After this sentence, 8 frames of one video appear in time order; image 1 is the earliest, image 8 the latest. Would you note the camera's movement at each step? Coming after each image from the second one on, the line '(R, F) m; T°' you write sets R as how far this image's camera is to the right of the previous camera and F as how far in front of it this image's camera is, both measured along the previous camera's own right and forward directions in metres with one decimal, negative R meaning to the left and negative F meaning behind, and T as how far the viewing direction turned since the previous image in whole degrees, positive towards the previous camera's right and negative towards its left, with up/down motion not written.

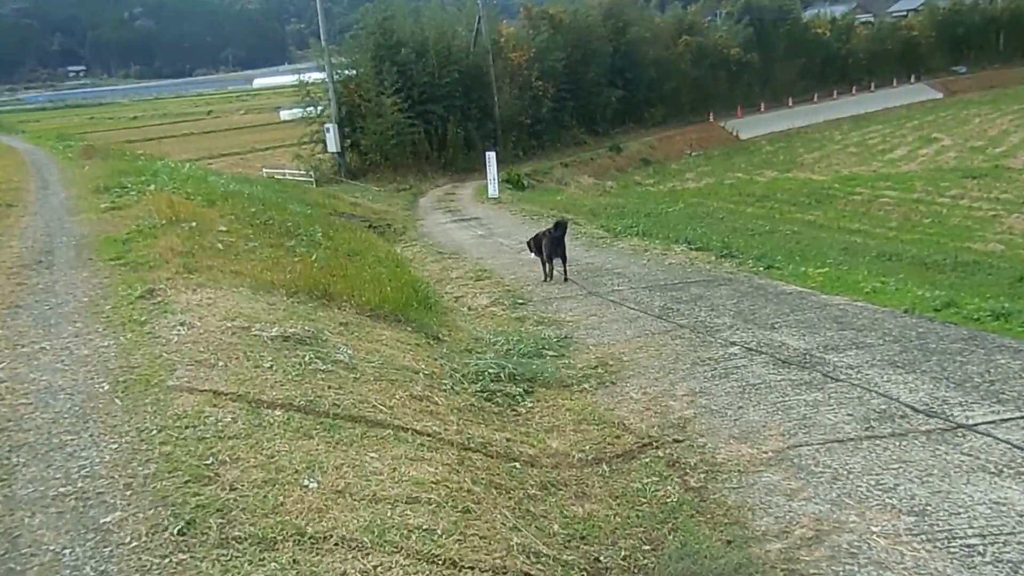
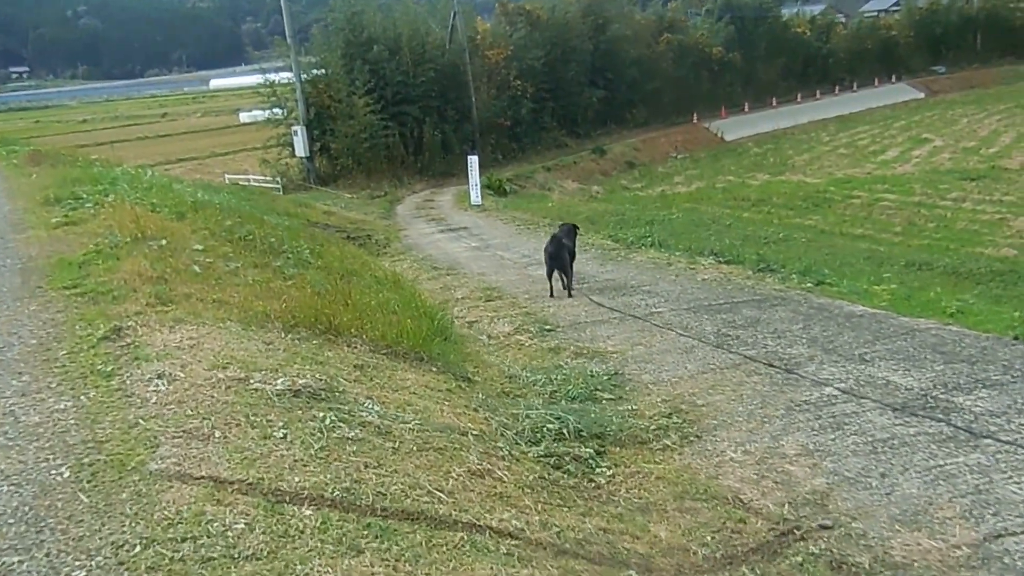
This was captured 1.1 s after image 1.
(-0.5, +1.1) m; +2°
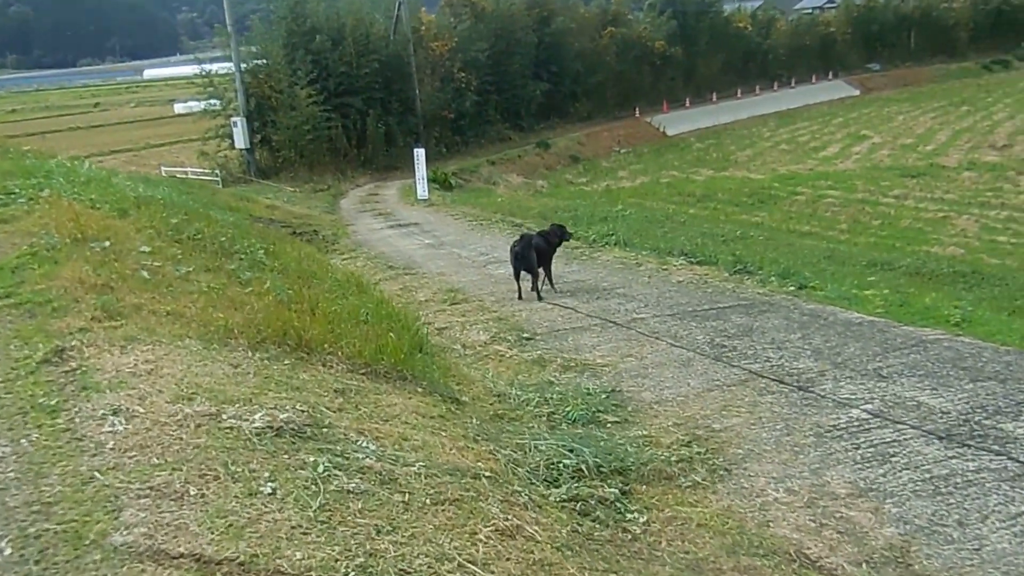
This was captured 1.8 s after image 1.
(-0.4, +0.6) m; +4°
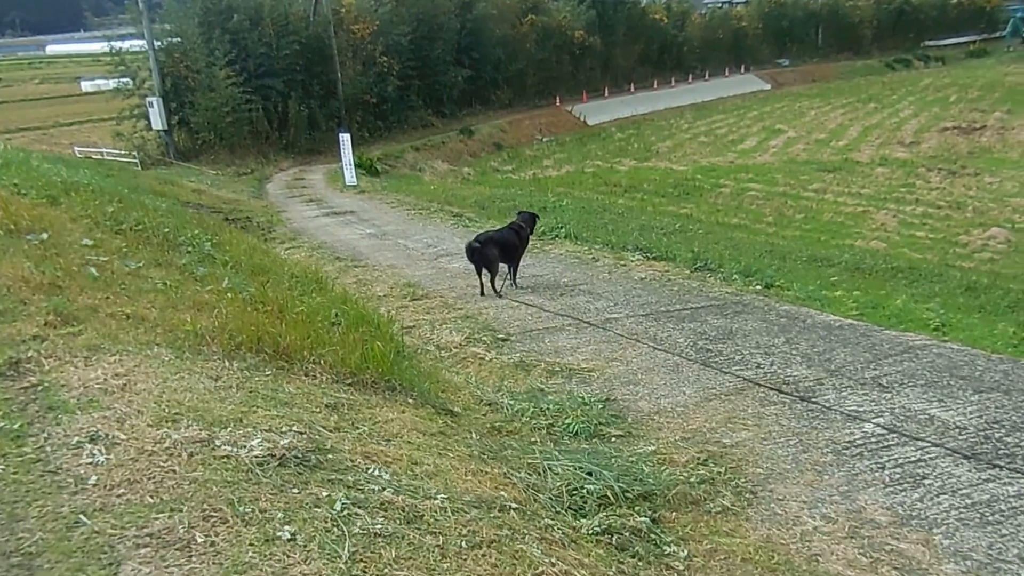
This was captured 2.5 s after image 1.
(-0.4, +0.4) m; +5°
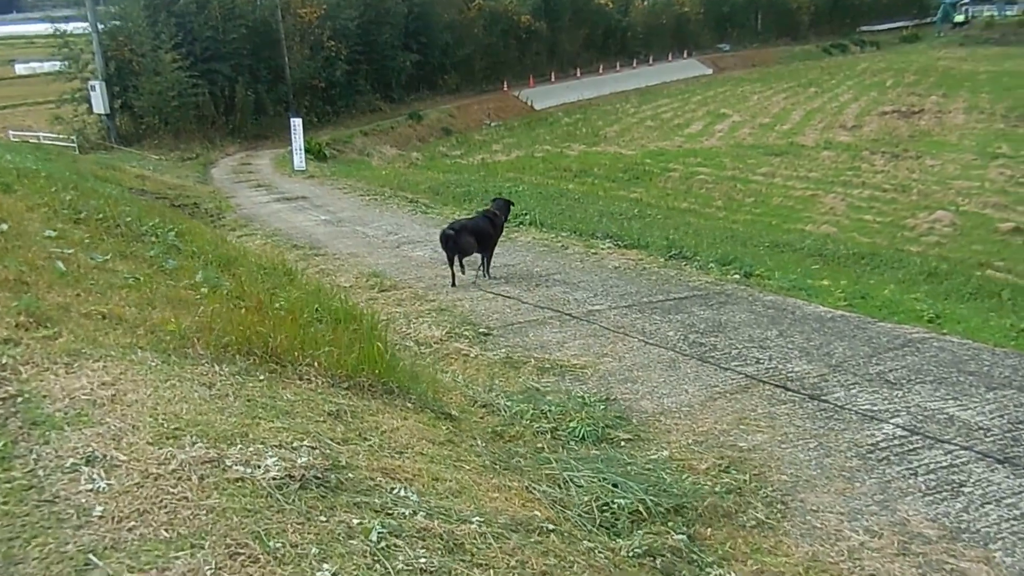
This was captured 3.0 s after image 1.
(-0.3, +0.3) m; +4°
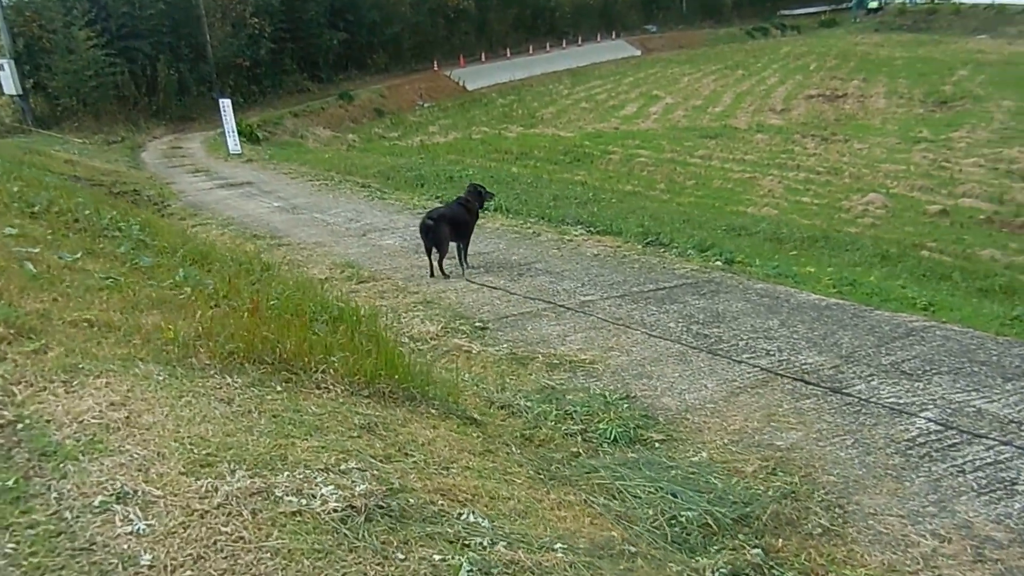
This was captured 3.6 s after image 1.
(-0.5, +0.3) m; +5°
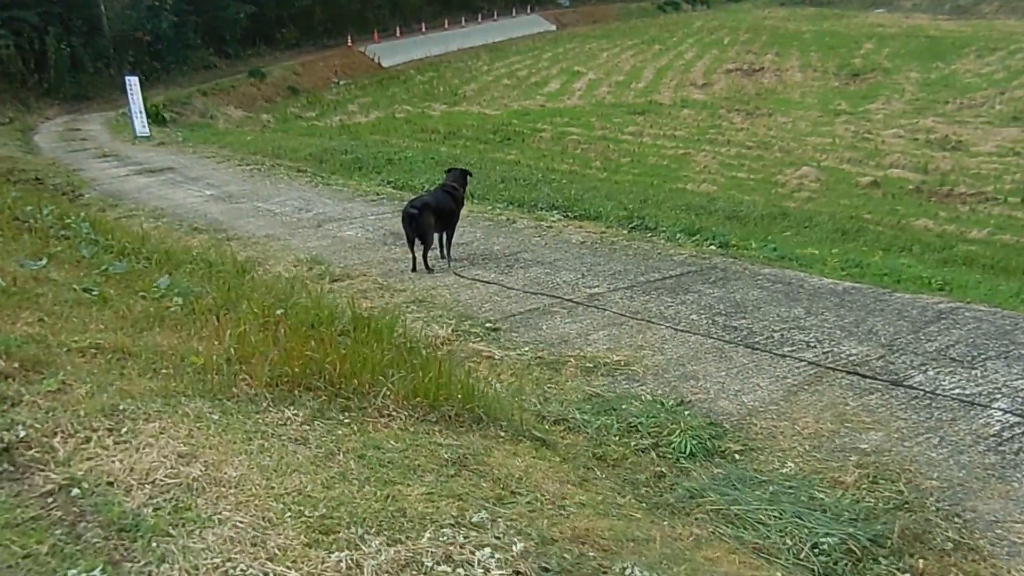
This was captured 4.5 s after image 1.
(-0.6, +0.4) m; +5°
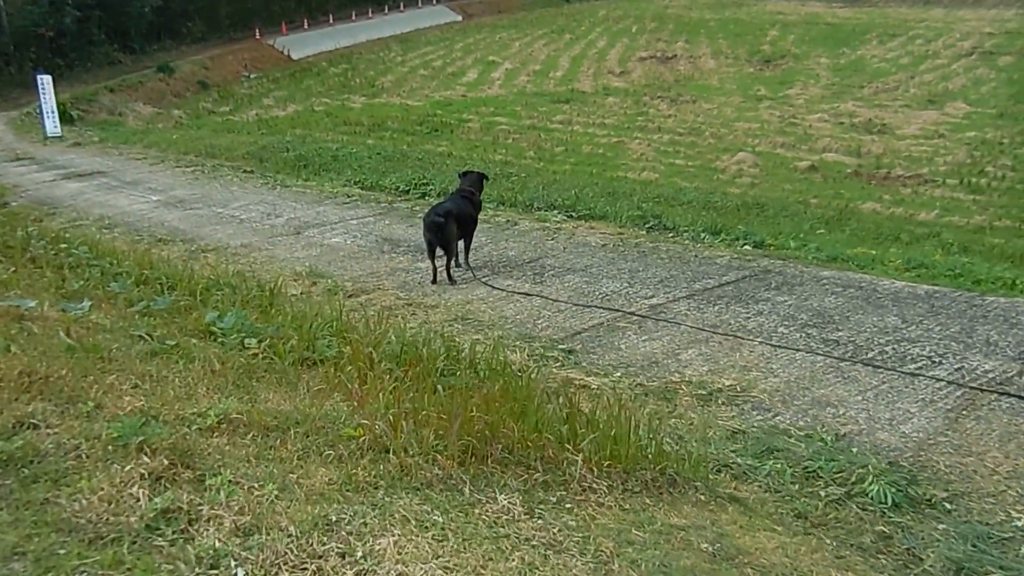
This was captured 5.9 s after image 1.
(-1.0, +0.7) m; +6°
